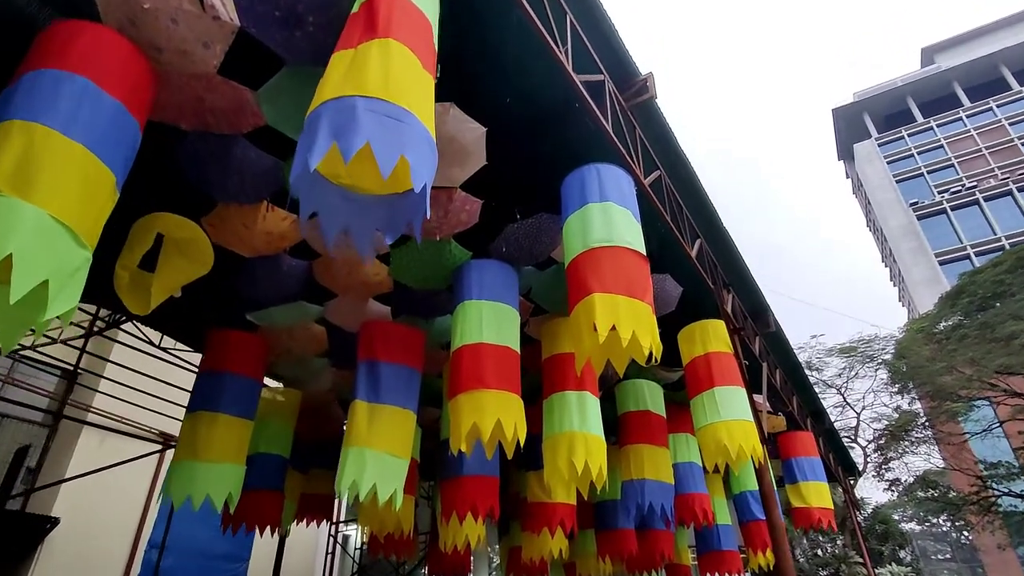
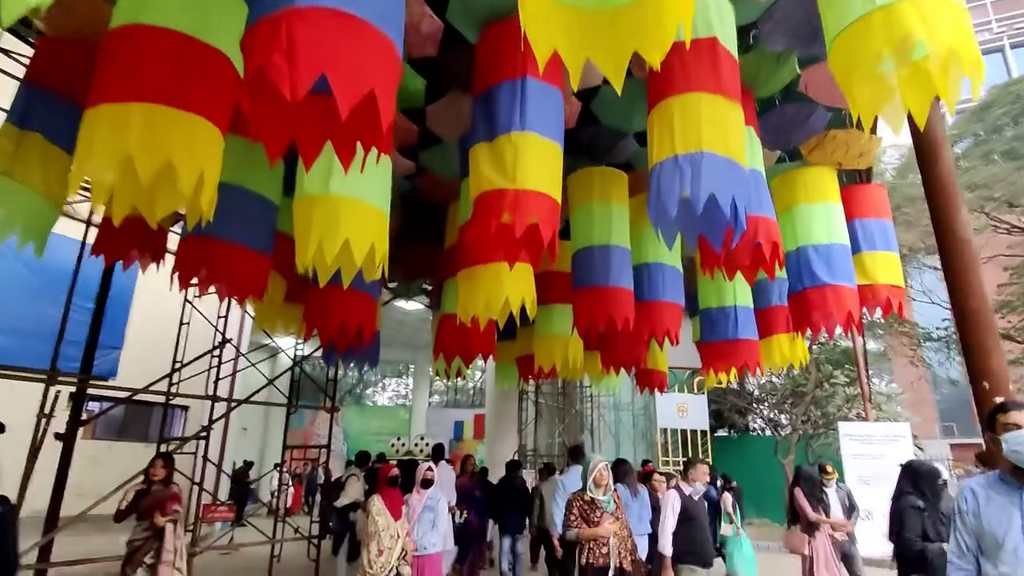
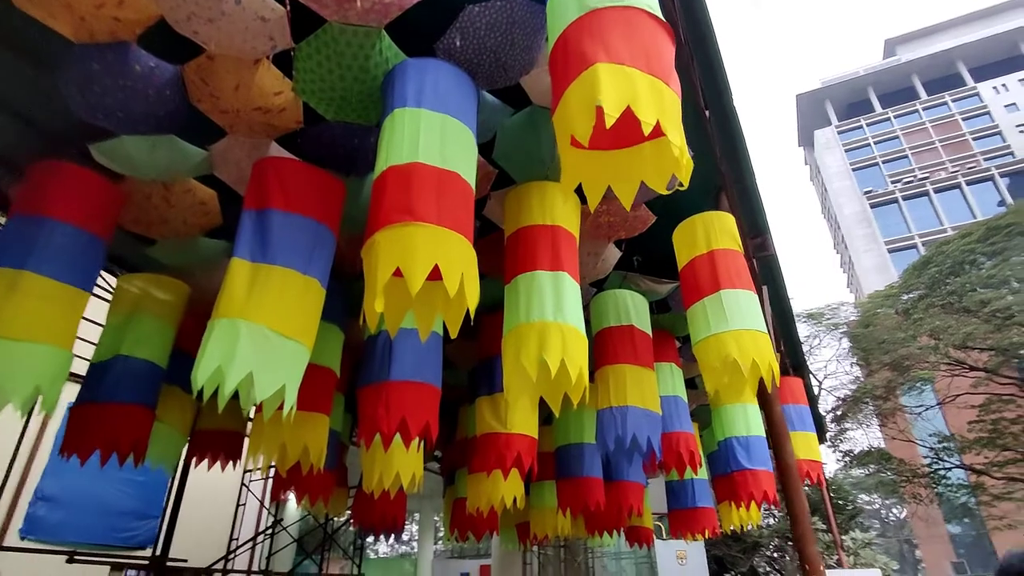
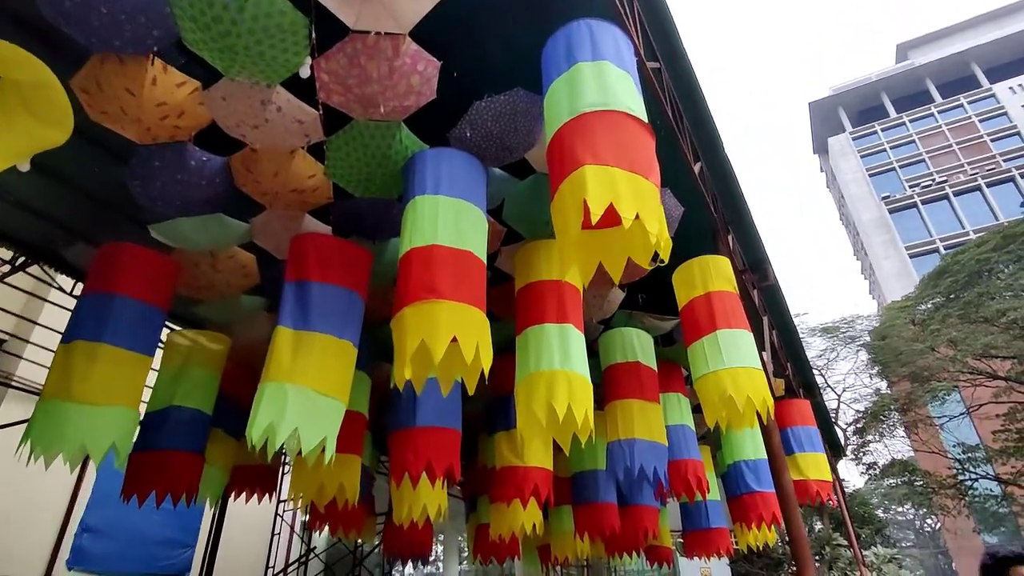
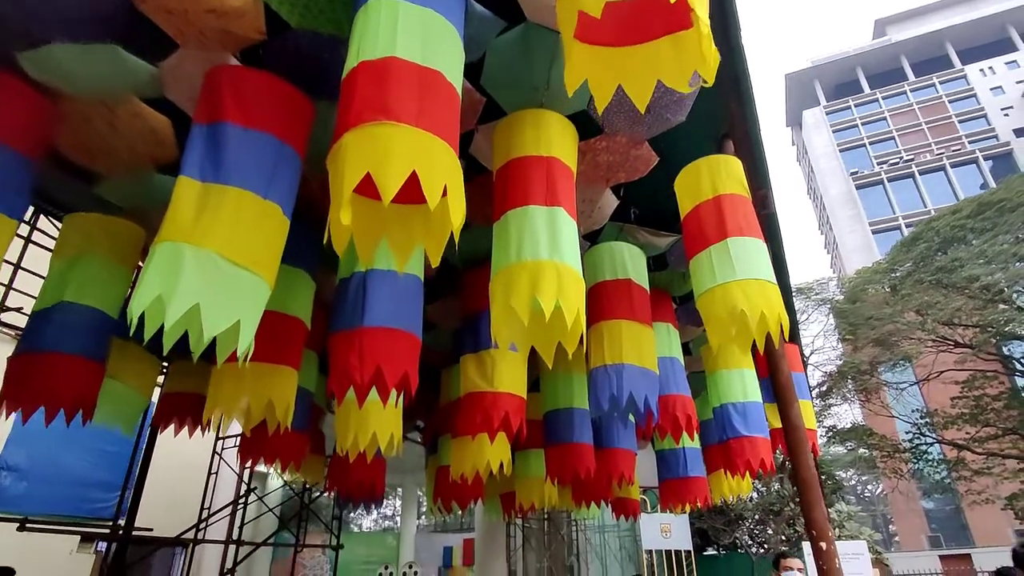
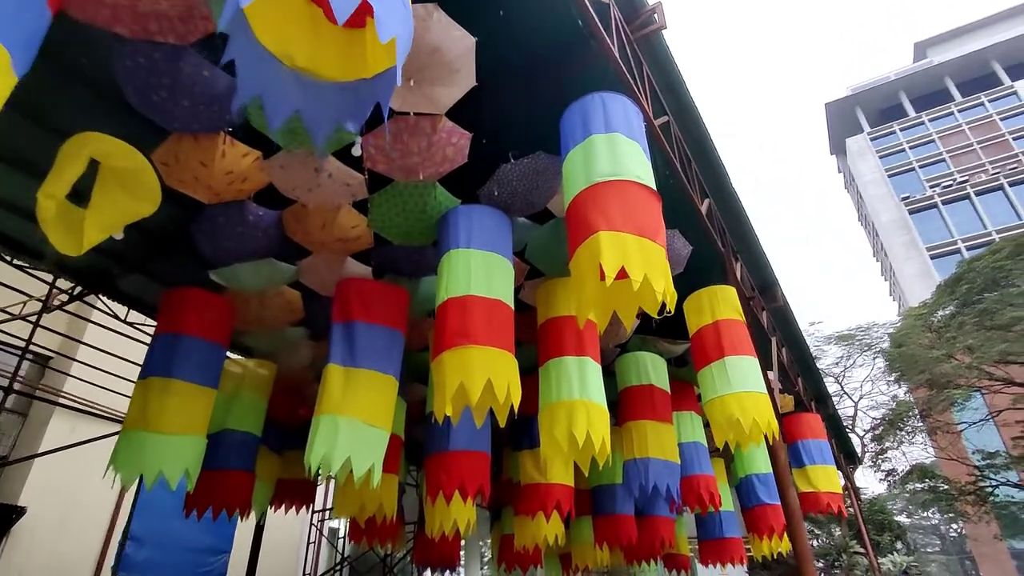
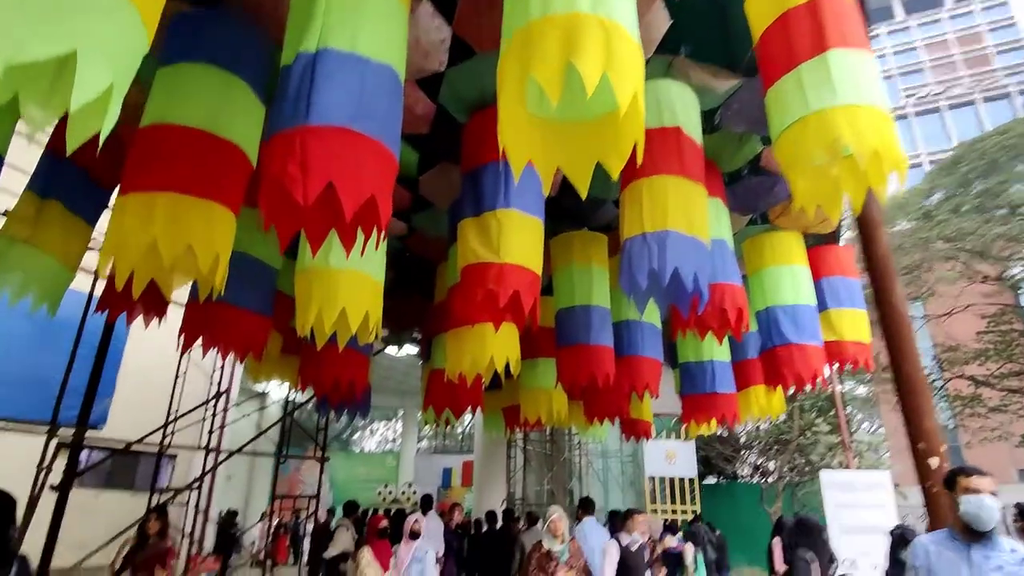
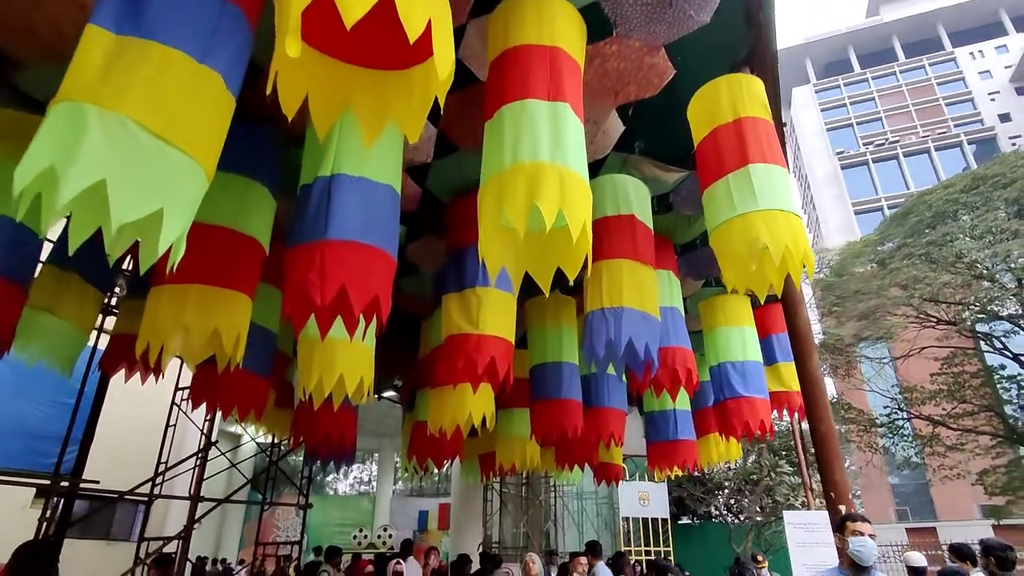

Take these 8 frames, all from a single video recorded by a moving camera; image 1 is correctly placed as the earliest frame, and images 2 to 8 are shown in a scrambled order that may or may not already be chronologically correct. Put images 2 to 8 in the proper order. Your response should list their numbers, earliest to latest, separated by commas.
6, 4, 3, 5, 8, 7, 2
